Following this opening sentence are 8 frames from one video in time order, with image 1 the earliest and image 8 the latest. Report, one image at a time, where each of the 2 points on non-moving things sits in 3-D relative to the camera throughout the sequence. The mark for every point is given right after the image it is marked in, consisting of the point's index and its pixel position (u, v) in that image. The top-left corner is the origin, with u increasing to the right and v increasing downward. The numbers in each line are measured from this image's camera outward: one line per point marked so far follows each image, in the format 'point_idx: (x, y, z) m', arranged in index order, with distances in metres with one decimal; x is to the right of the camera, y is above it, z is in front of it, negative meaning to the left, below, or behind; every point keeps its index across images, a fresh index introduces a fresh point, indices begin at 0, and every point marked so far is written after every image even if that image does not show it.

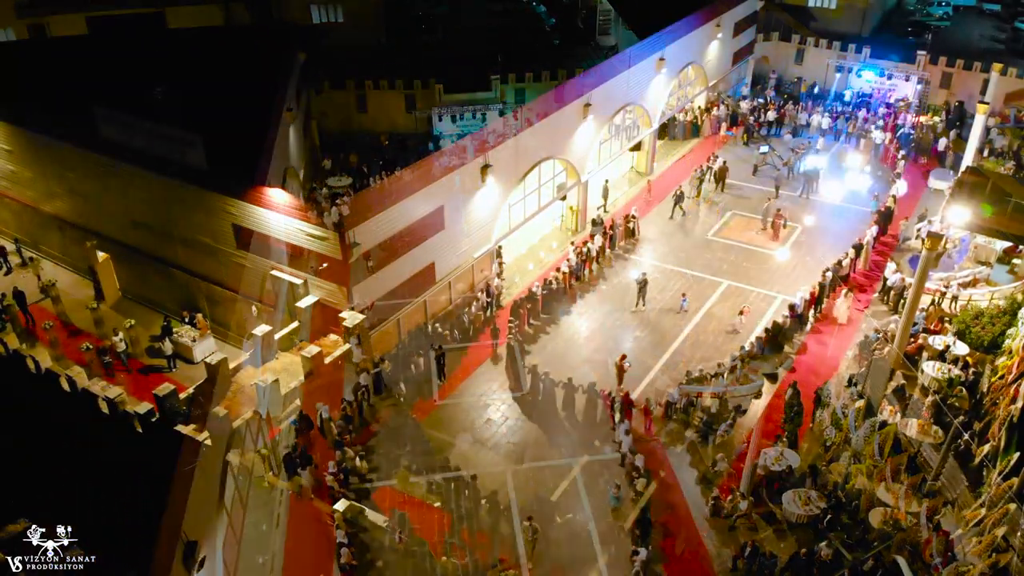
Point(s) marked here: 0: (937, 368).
0: (+10.1, -1.9, +20.1) m
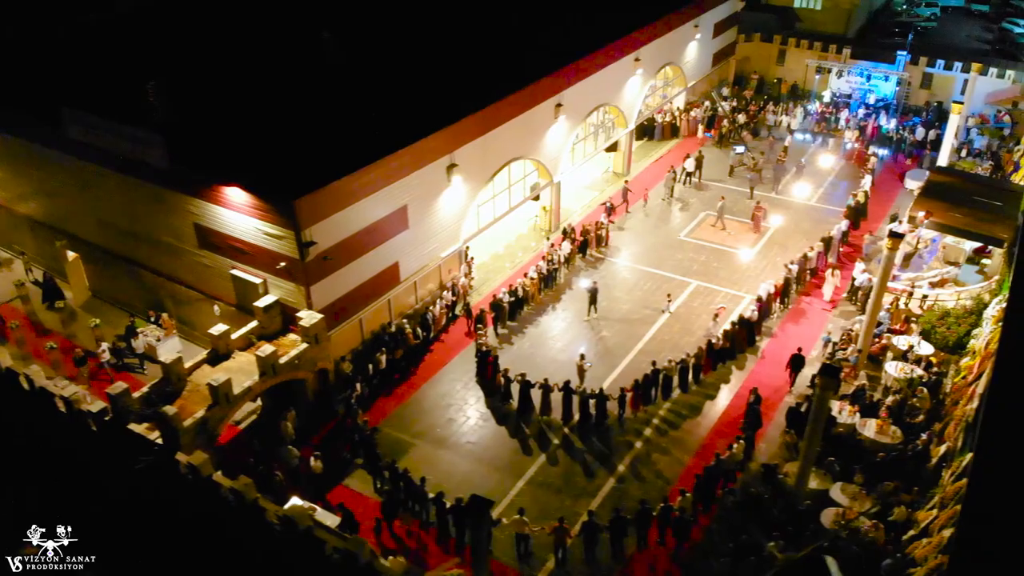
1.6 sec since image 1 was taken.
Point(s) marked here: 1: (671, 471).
0: (+9.1, -1.9, +20.0) m
1: (+3.5, -4.0, +18.5) m
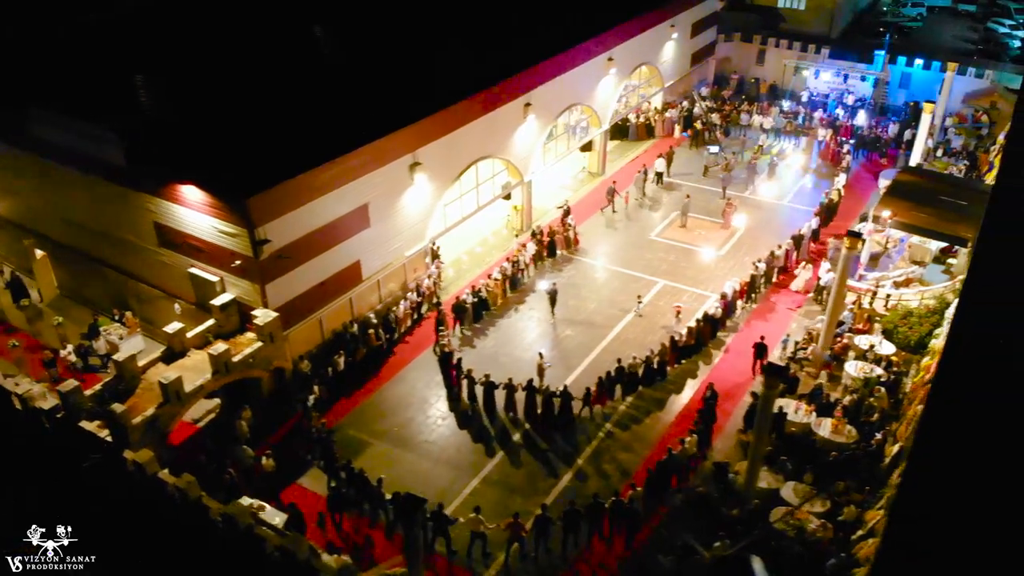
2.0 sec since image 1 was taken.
0: (+8.2, -1.9, +20.0) m
1: (+2.5, -4.0, +18.5) m
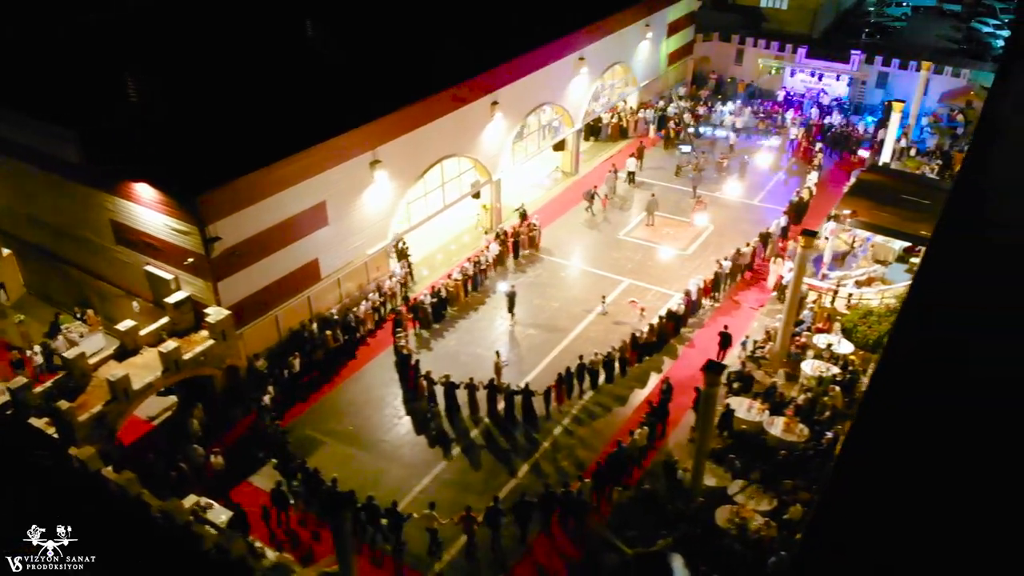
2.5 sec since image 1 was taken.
0: (+7.1, -1.8, +19.9) m
1: (+1.4, -4.0, +18.5) m
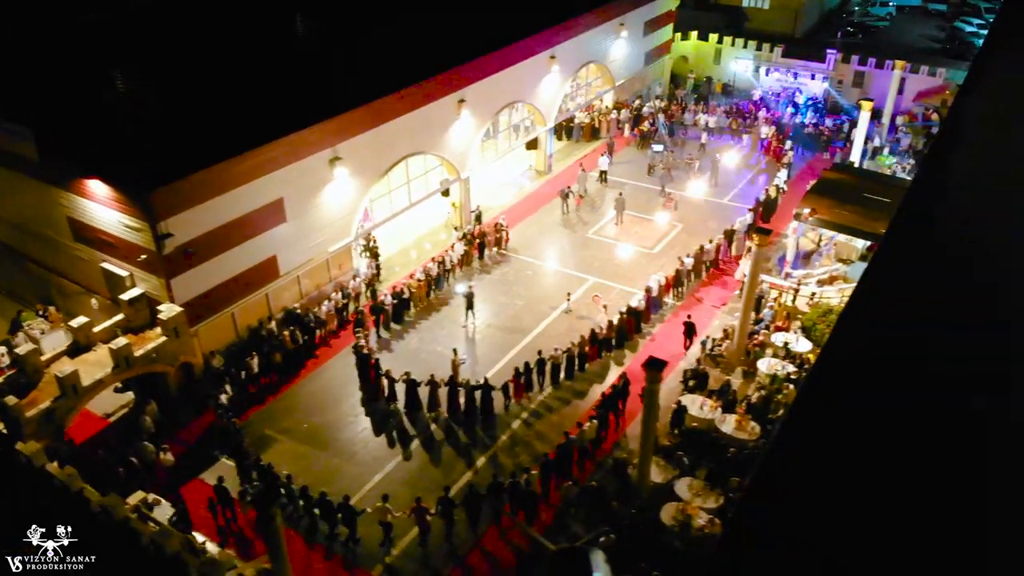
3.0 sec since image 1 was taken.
0: (+6.1, -1.8, +19.9) m
1: (+0.4, -3.9, +18.5) m
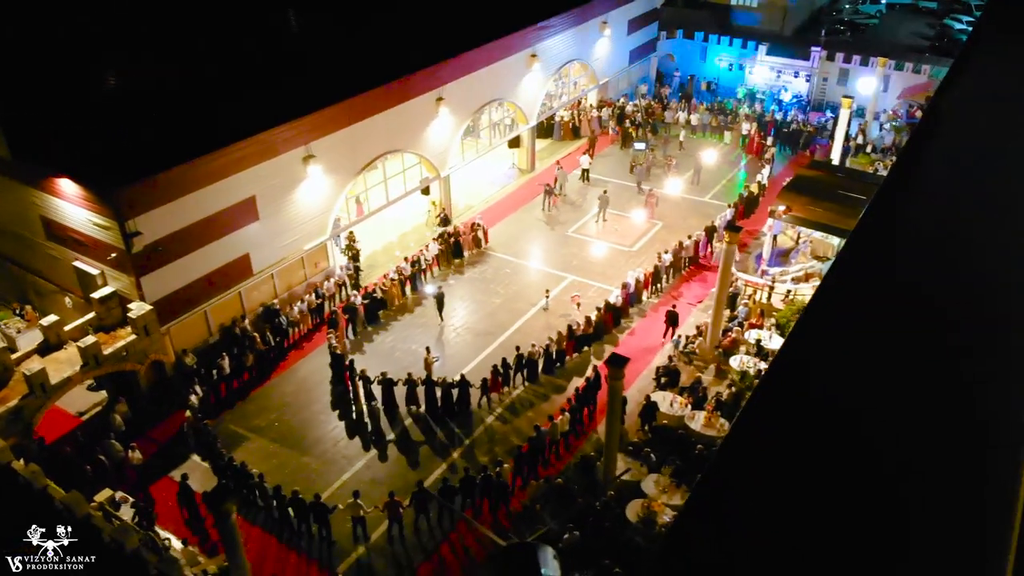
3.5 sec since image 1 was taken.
0: (+5.4, -1.7, +19.9) m
1: (-0.3, -3.8, +18.5) m
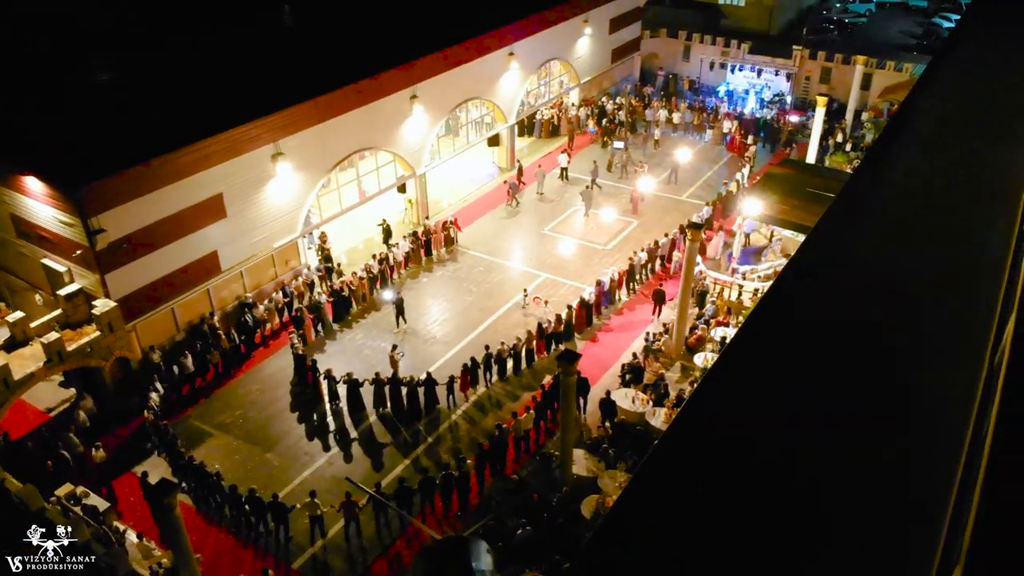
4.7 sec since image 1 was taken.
0: (+4.6, -1.7, +19.9) m
1: (-1.2, -3.8, +18.6) m
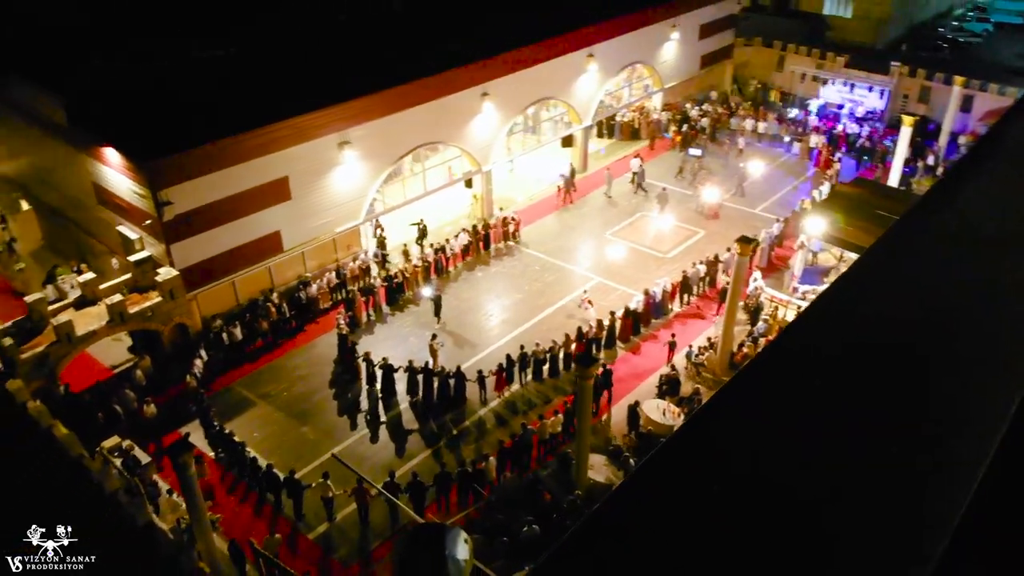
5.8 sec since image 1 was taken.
0: (+5.4, -2.0, +19.5) m
1: (-0.6, -3.7, +18.8) m
